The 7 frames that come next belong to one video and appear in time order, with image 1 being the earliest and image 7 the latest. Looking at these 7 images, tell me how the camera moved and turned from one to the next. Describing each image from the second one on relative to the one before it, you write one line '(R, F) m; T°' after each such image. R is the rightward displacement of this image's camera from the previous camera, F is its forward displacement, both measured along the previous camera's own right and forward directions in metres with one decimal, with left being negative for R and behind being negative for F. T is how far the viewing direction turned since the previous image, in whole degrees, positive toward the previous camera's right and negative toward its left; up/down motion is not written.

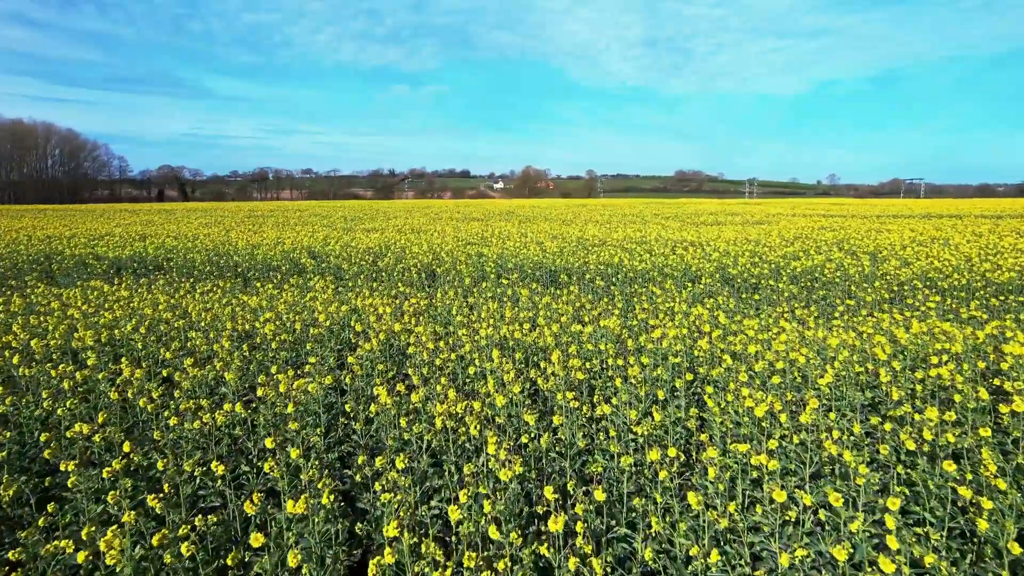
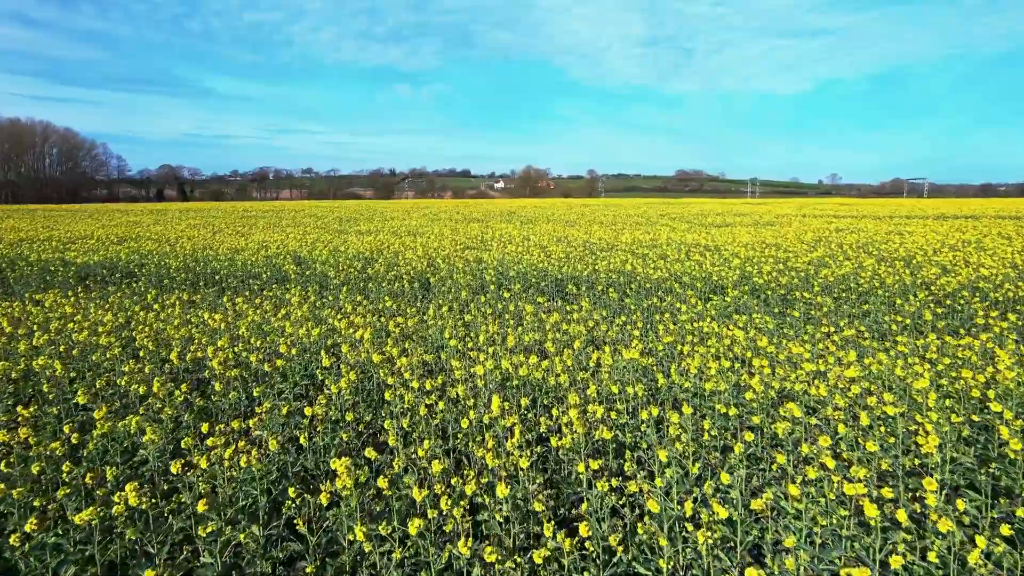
(0.0, +1.1) m; 0°
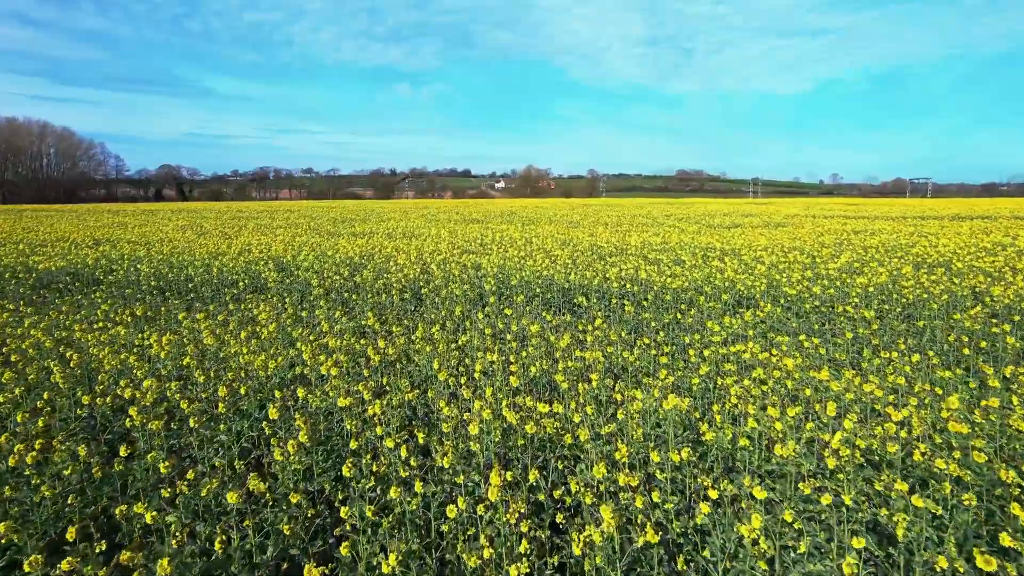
(0.0, +1.1) m; 0°
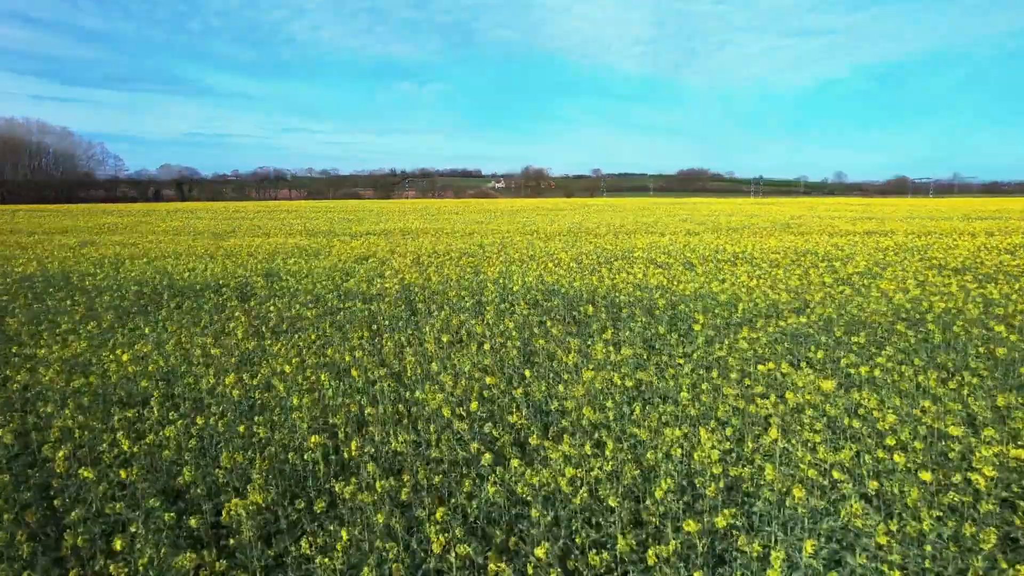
(0.0, +0.8) m; 0°
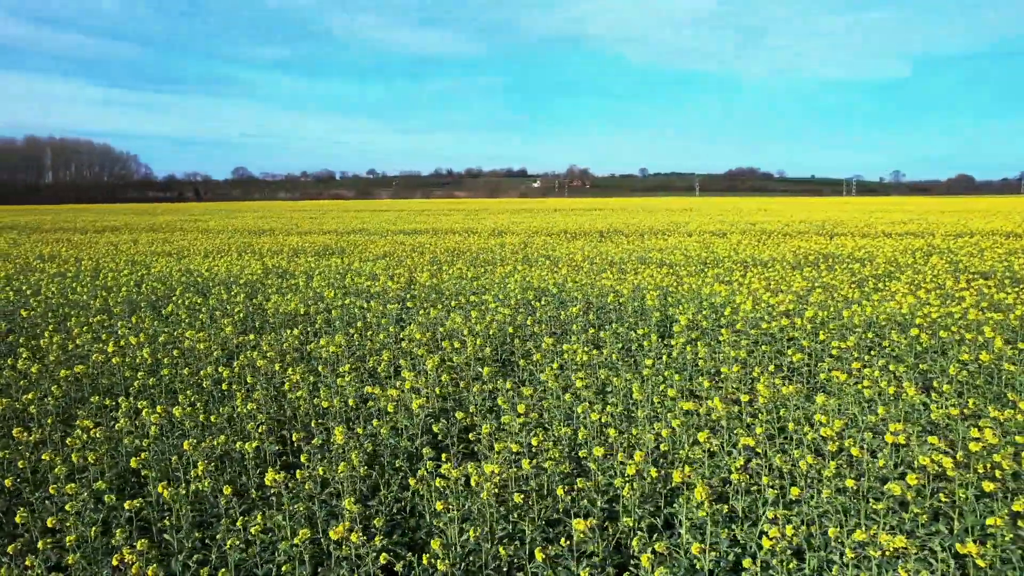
(+0.7, -0.1) m; -4°
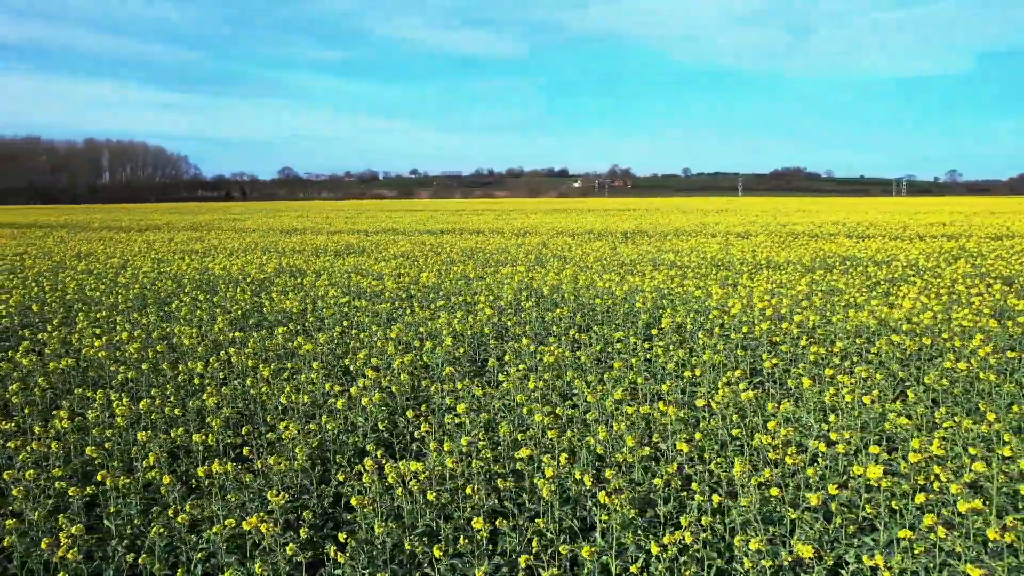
(+0.8, 0.0) m; -4°
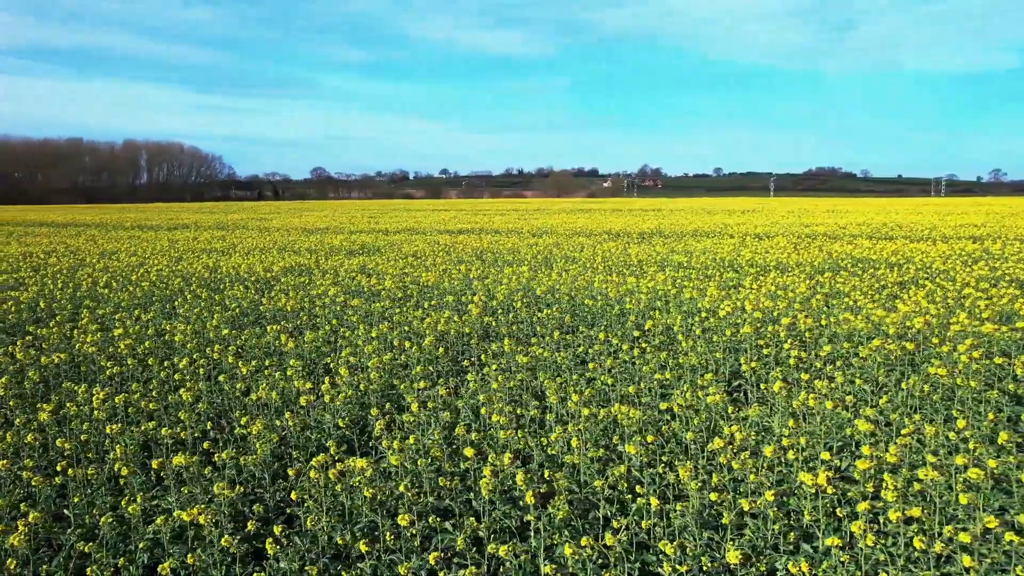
(+0.6, 0.0) m; -3°
